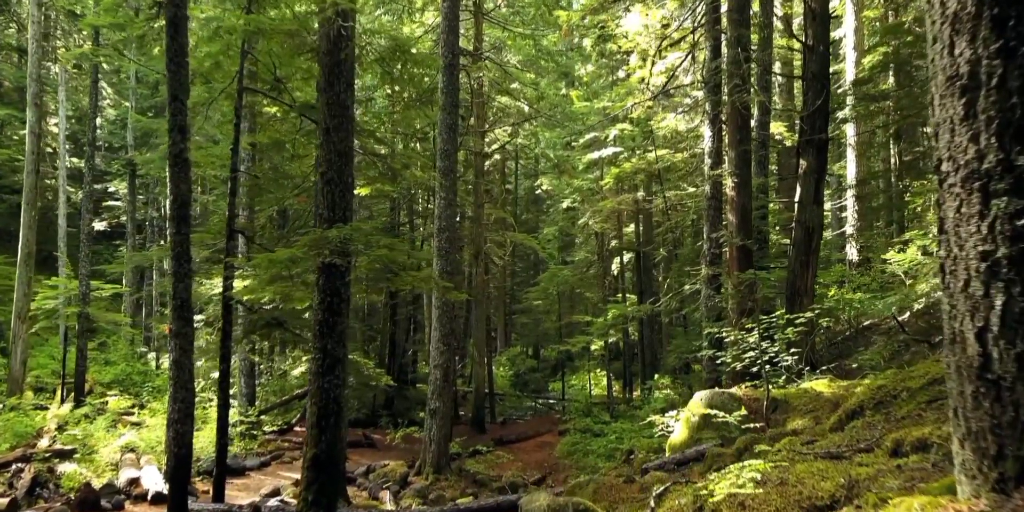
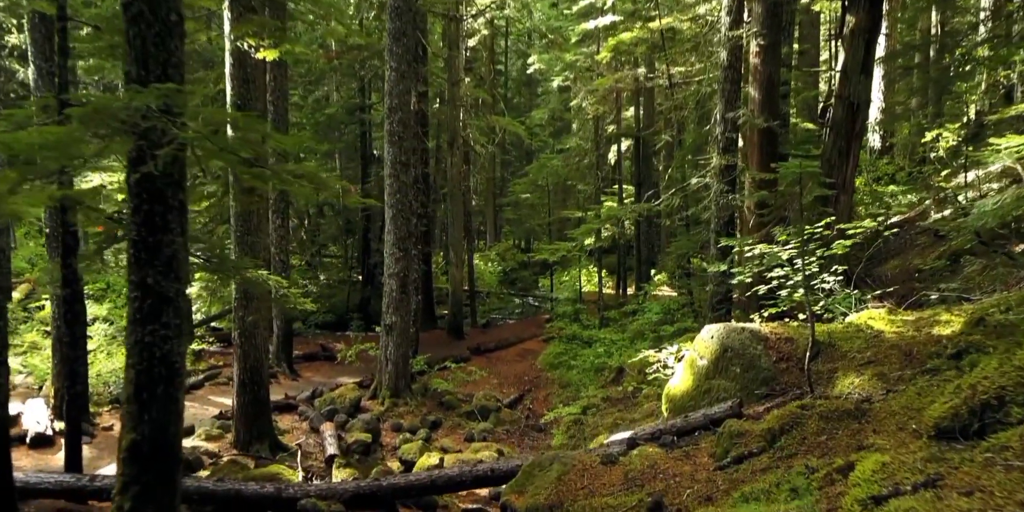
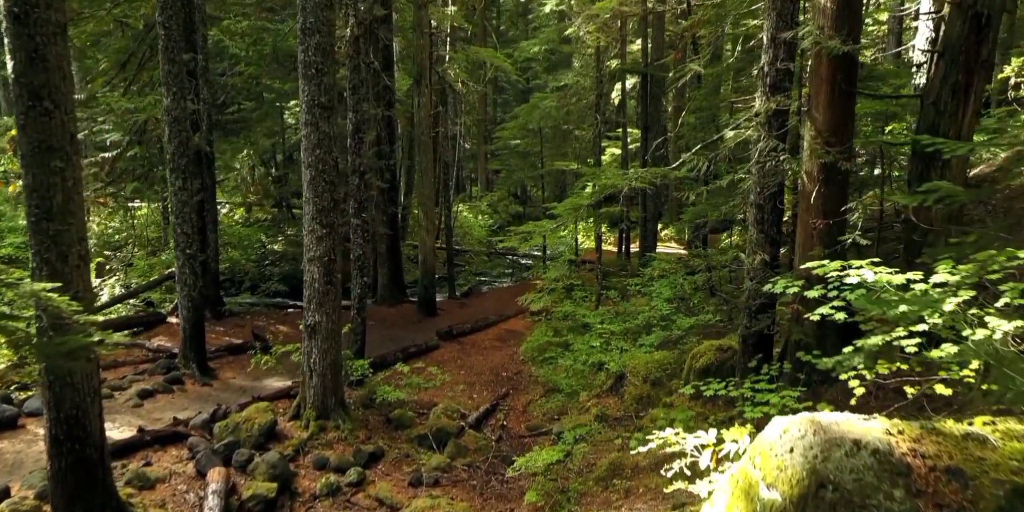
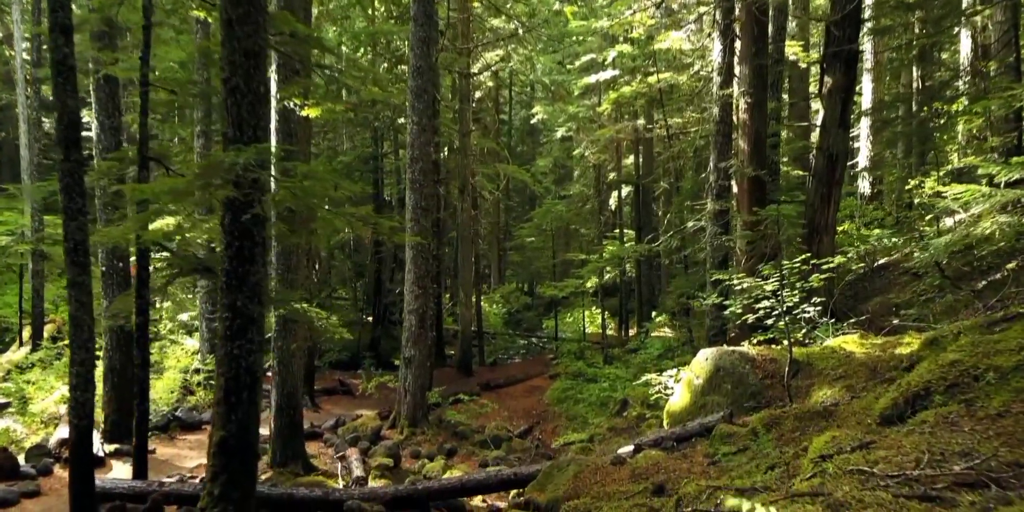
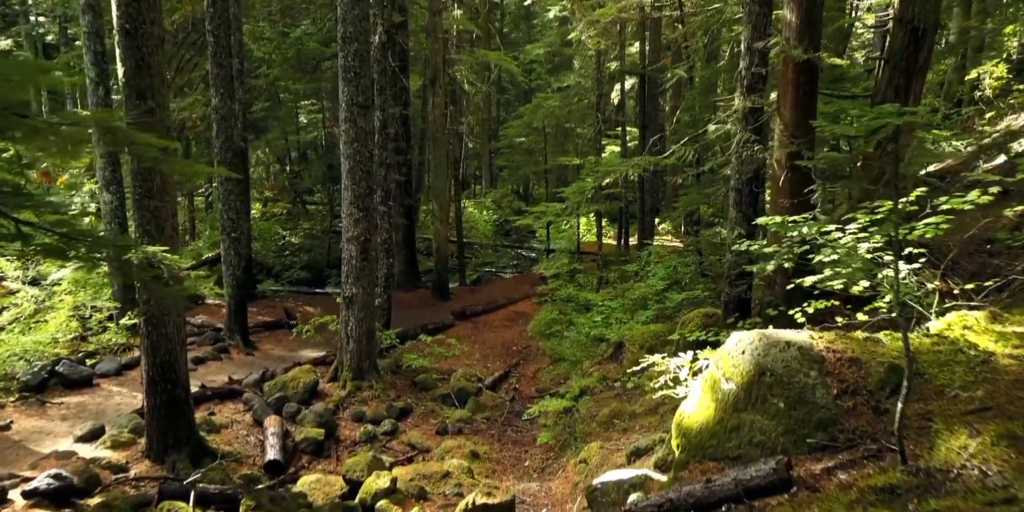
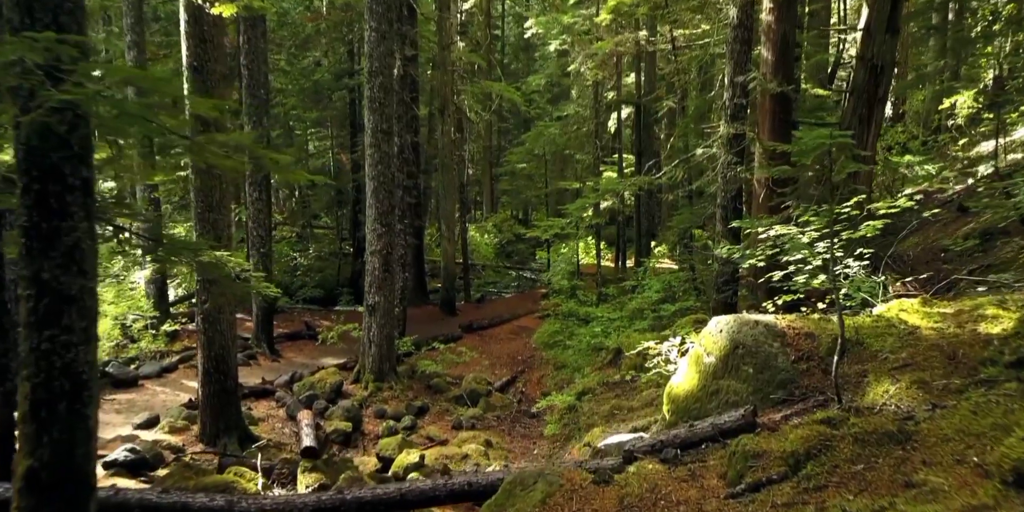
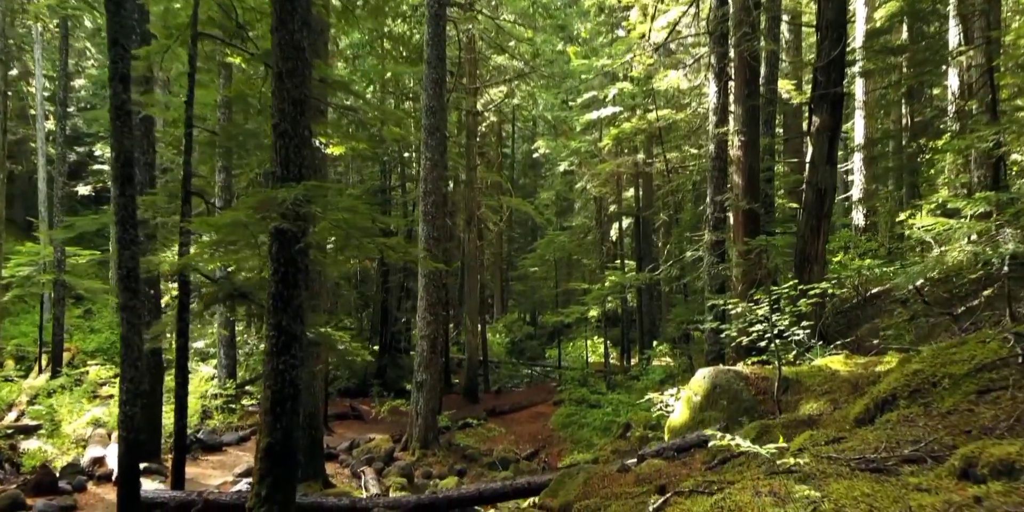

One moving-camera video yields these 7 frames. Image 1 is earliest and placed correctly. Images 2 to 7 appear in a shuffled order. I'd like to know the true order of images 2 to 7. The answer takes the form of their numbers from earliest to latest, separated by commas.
7, 4, 2, 6, 5, 3
